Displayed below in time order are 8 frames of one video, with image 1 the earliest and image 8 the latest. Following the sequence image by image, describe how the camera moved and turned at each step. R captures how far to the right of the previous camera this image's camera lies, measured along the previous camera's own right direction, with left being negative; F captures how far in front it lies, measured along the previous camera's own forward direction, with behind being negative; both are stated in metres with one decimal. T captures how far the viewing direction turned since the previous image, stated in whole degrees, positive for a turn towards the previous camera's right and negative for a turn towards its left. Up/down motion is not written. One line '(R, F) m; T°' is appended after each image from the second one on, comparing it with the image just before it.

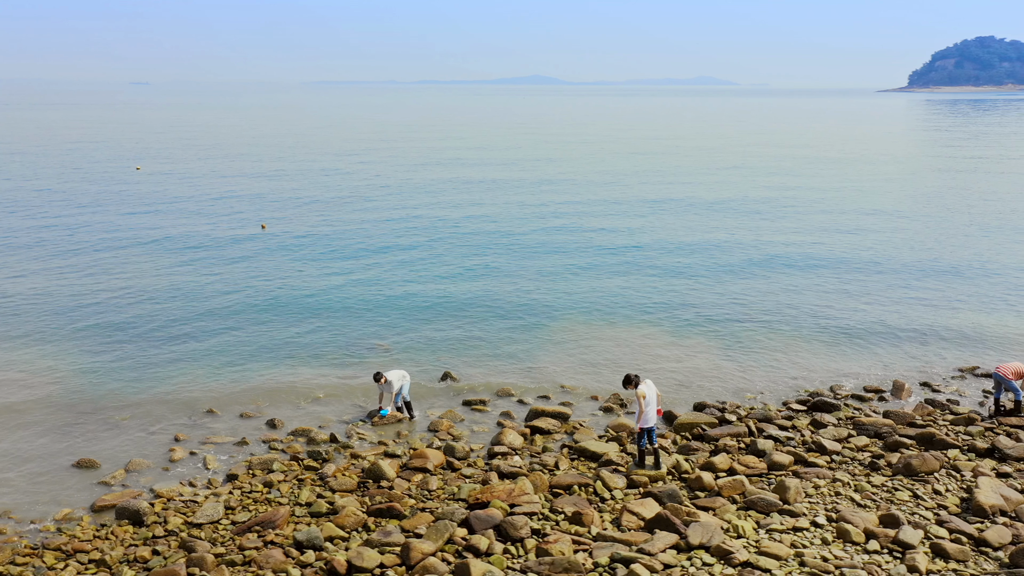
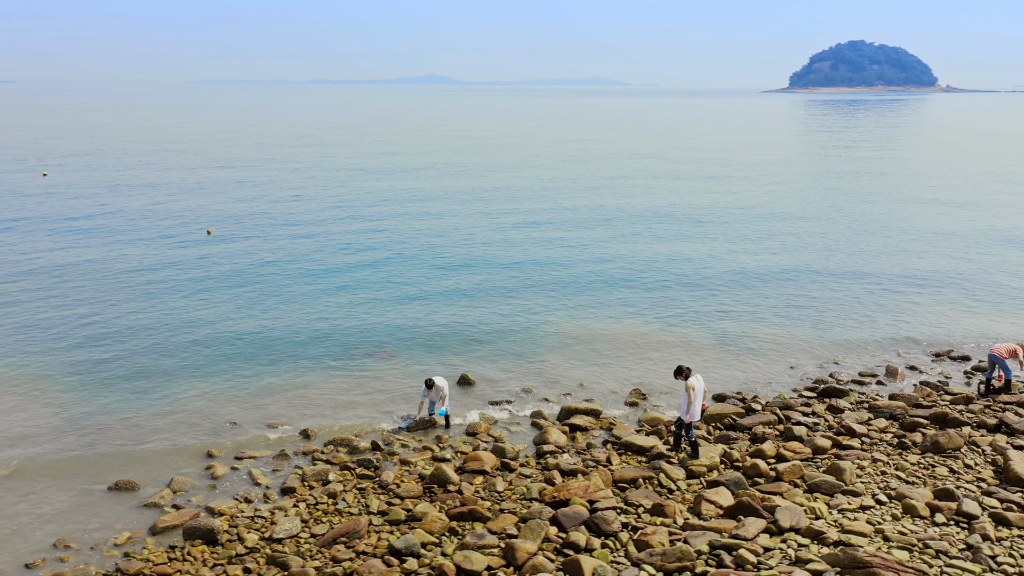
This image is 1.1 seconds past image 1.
(-3.2, 0.0) m; +7°
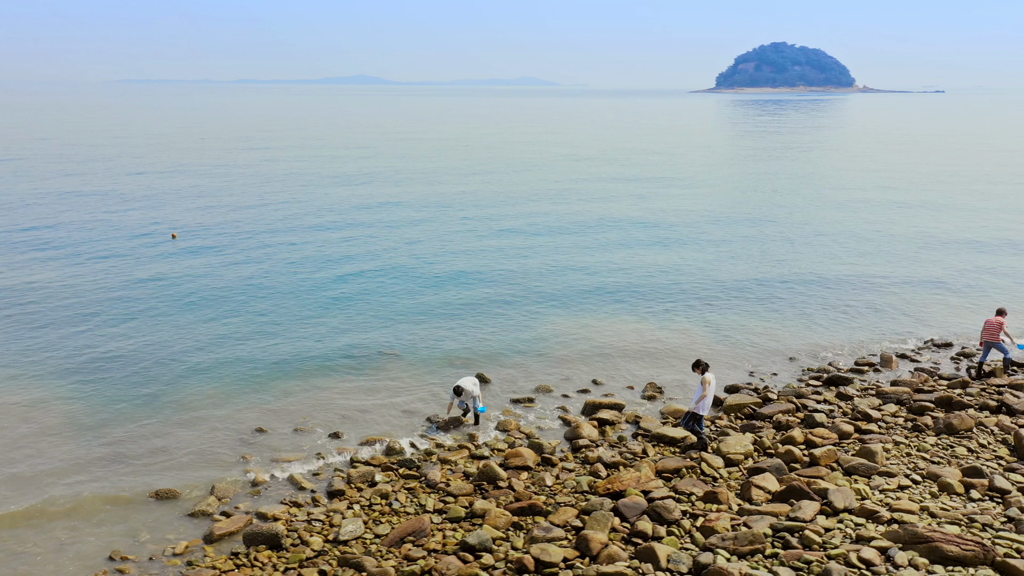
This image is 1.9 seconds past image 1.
(-2.2, -0.2) m; +5°
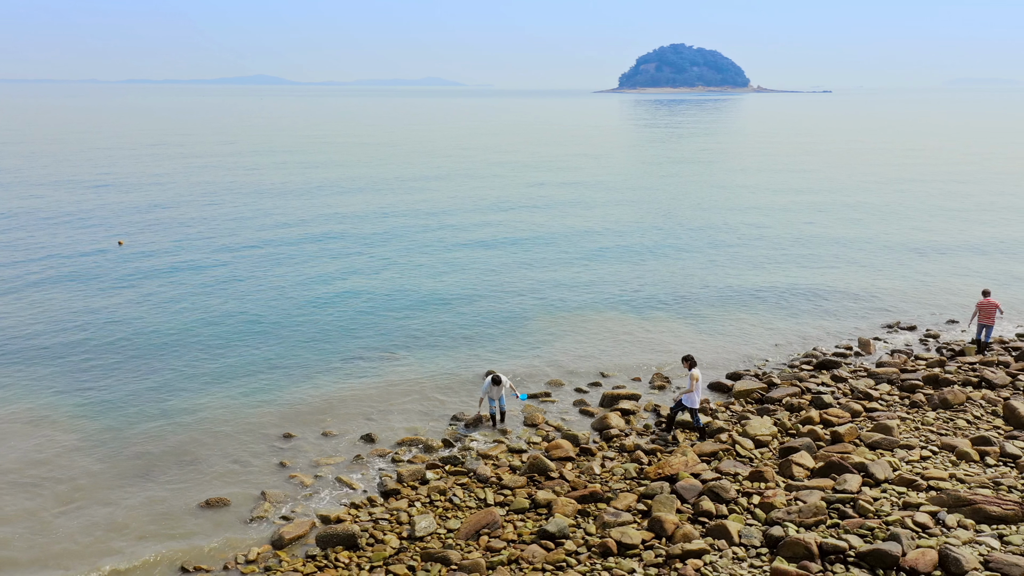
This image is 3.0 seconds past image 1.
(-2.8, -0.3) m; +6°
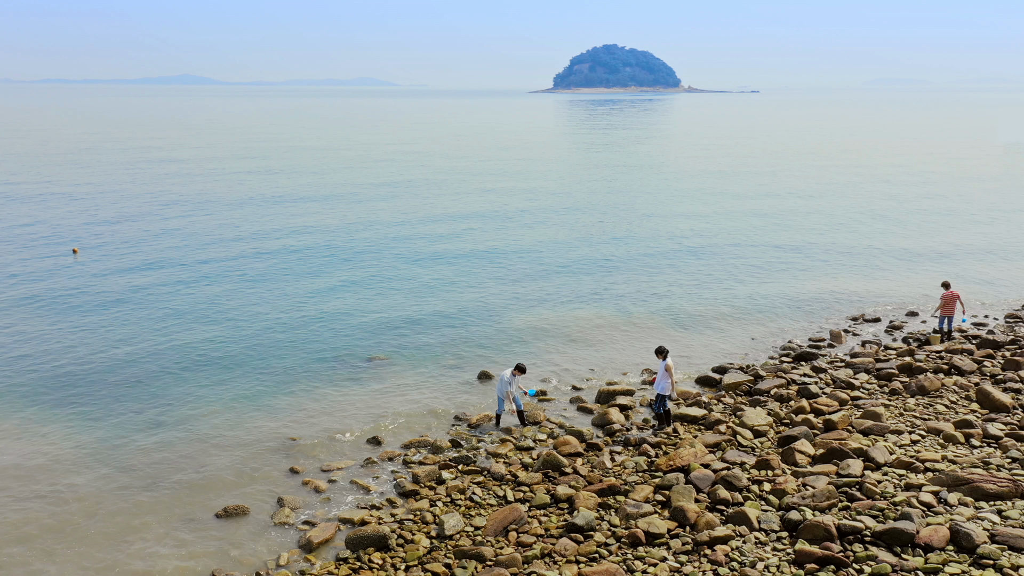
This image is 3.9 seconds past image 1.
(-1.6, -0.3) m; +4°
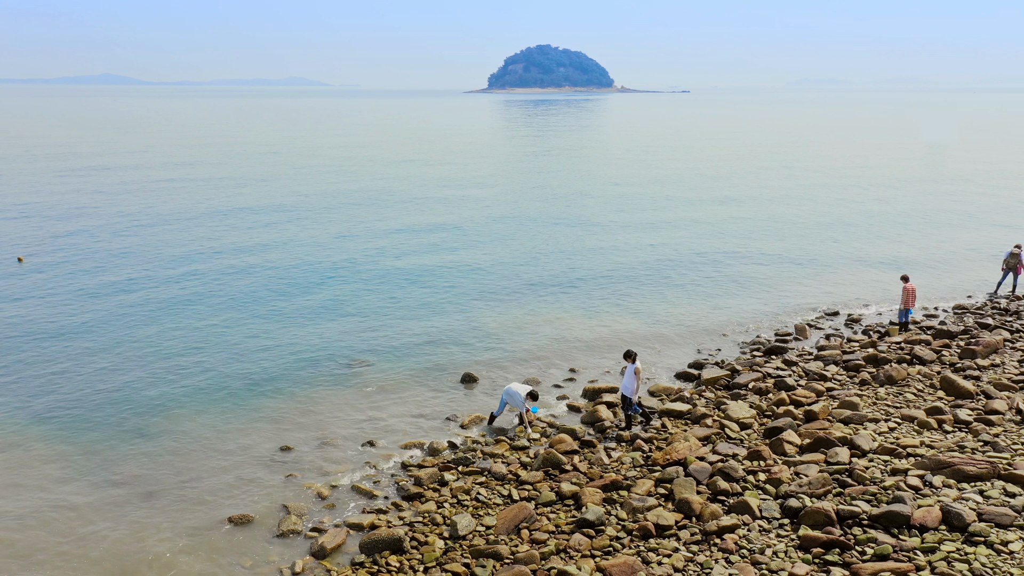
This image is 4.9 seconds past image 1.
(-1.3, -0.2) m; +4°
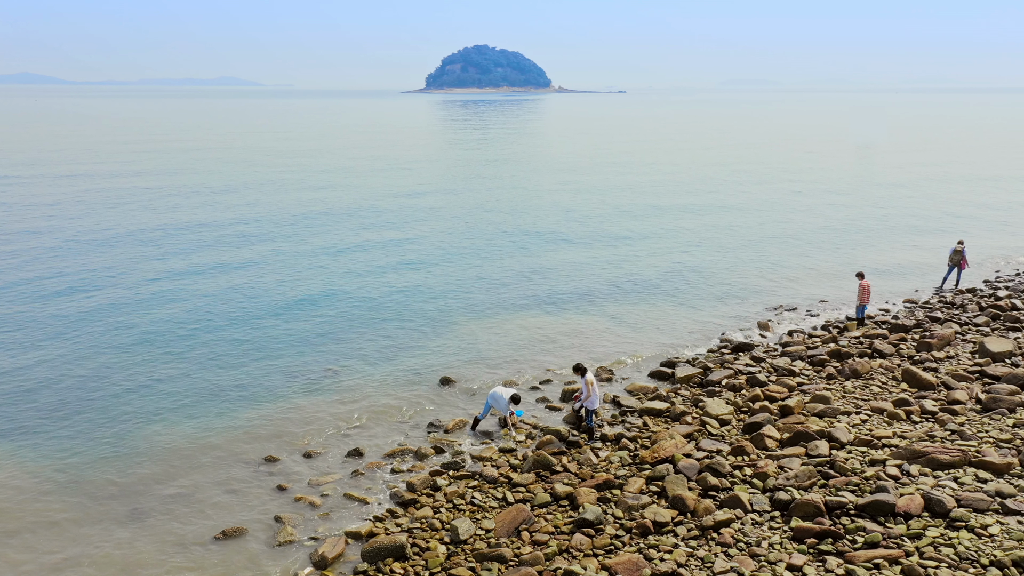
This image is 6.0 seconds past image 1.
(-1.0, -0.1) m; +4°
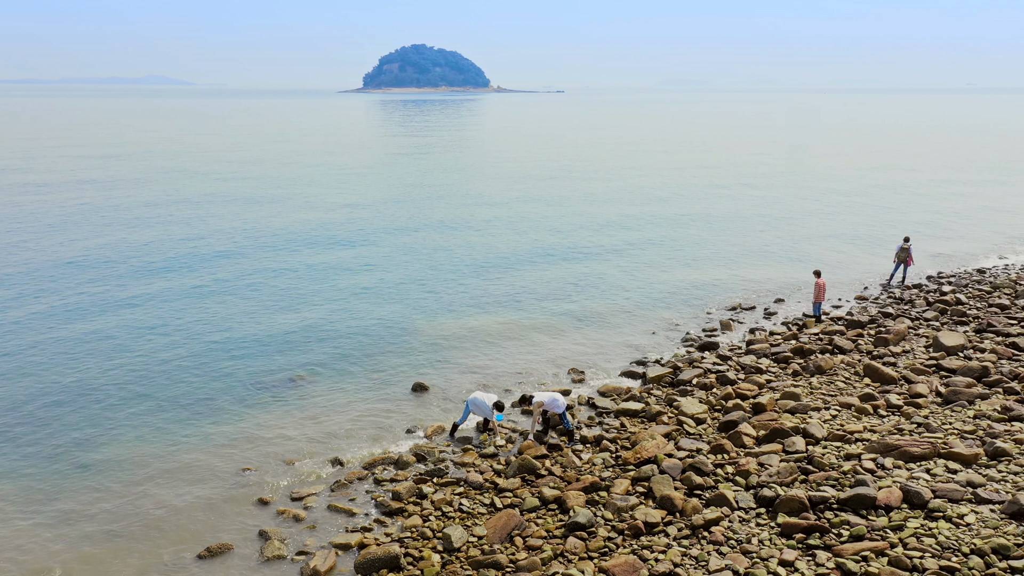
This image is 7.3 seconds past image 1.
(-0.9, 0.0) m; +4°
